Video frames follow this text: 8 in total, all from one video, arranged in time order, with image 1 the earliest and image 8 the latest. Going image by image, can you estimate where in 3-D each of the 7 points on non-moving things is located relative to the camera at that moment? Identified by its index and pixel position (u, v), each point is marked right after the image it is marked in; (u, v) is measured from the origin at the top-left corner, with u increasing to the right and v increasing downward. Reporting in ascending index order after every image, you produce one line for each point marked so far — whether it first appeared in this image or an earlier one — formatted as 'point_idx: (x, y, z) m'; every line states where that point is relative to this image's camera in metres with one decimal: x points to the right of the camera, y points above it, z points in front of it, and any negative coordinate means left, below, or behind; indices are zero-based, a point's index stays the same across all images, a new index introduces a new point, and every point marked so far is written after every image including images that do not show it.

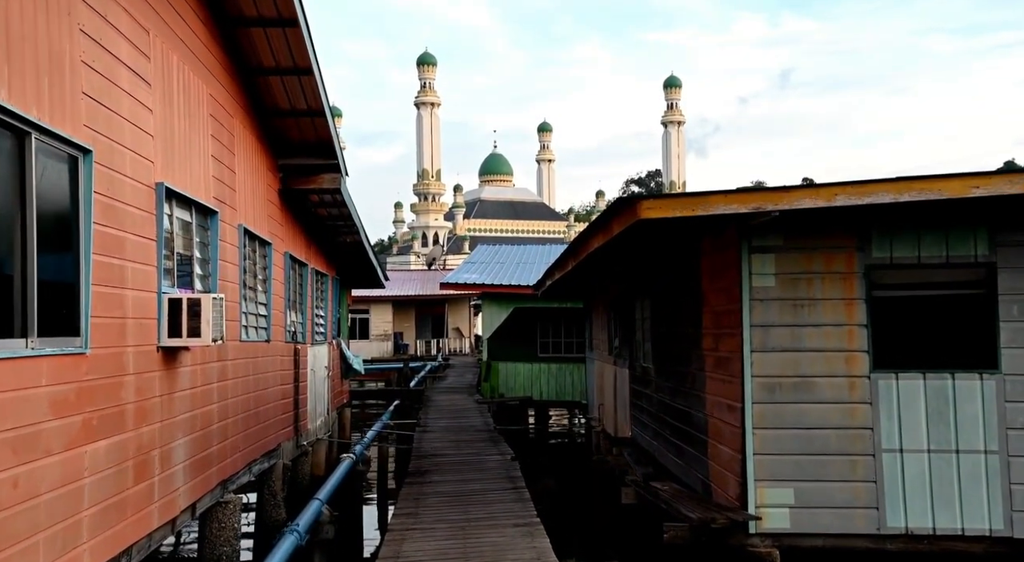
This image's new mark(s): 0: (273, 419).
0: (-2.3, -1.4, +8.2) m
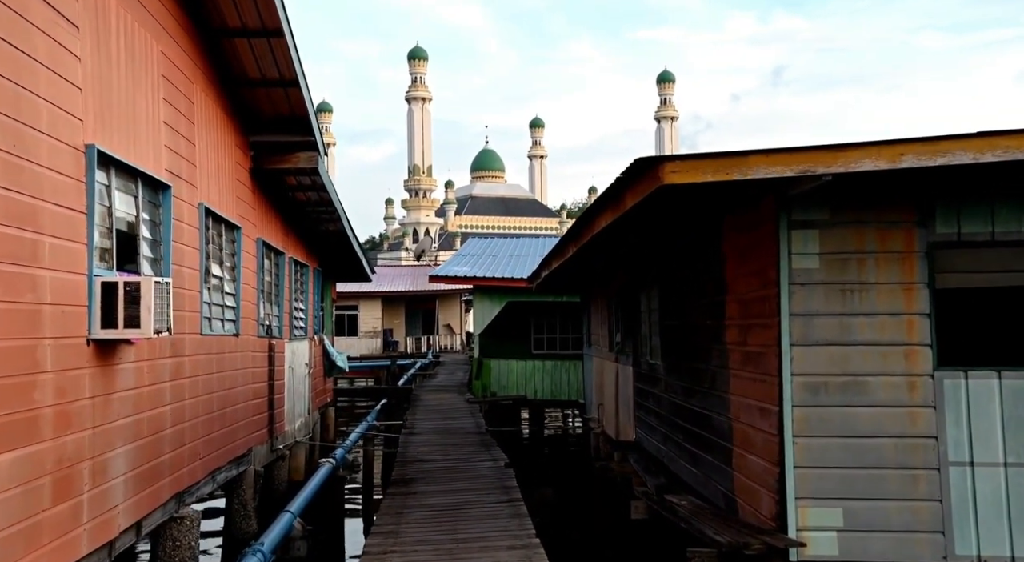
0: (-2.4, -1.2, +7.5) m
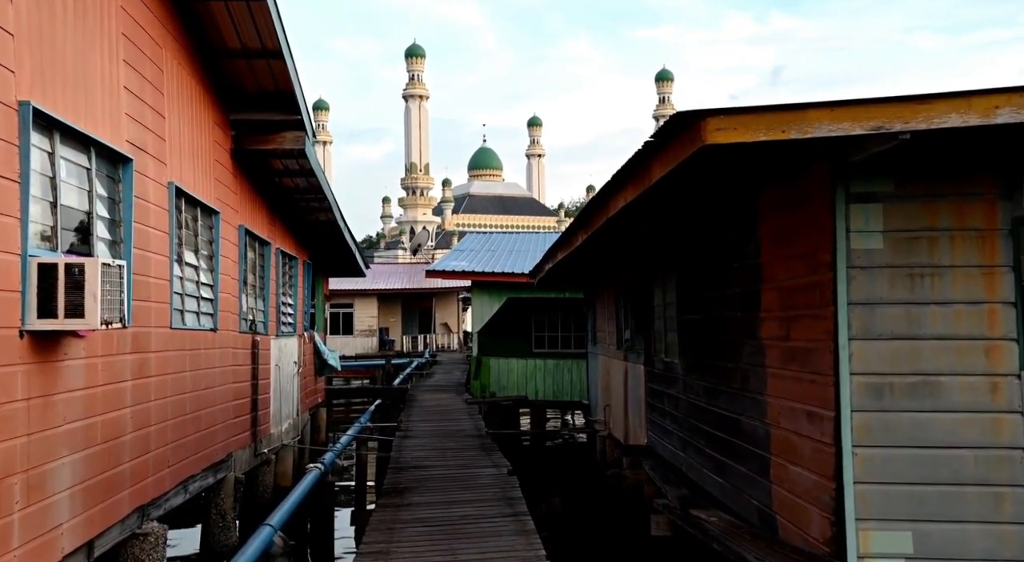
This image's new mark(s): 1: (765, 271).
0: (-2.3, -1.2, +6.9) m
1: (+1.3, +0.1, +4.4) m
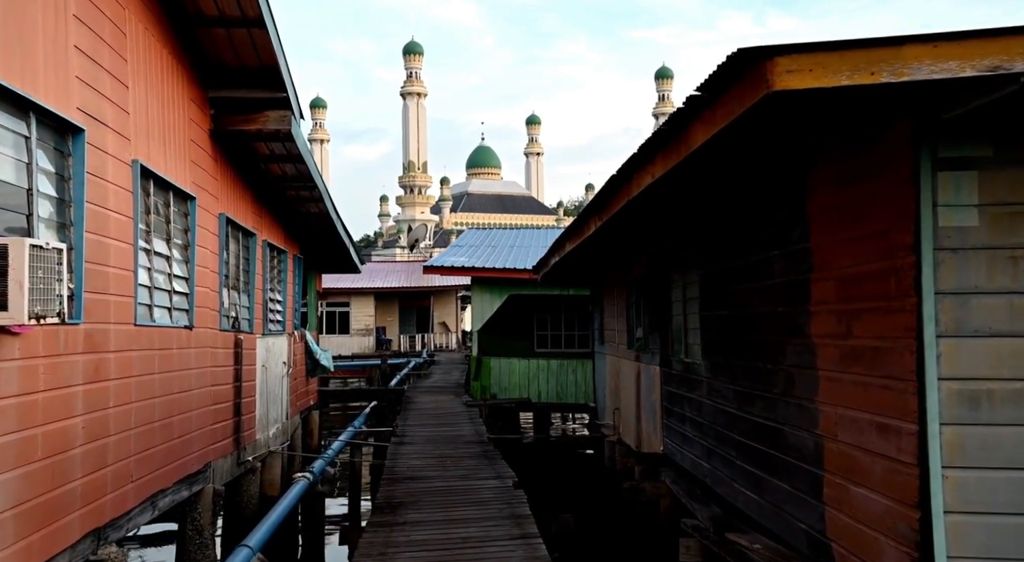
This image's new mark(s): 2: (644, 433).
0: (-2.3, -1.1, +6.2) m
1: (+1.4, +0.1, +3.8) m
2: (+1.3, -1.4, +7.9) m
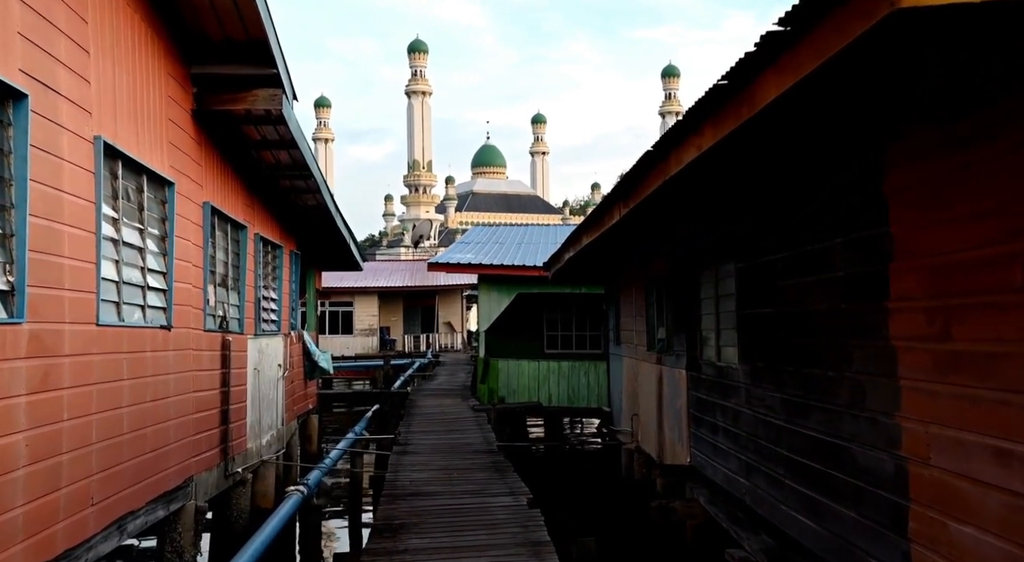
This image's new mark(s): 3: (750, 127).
0: (-2.2, -1.1, +5.6) m
1: (+1.5, +0.1, +3.2) m
2: (+1.4, -1.4, +7.3) m
3: (+0.8, +0.5, +3.0) m
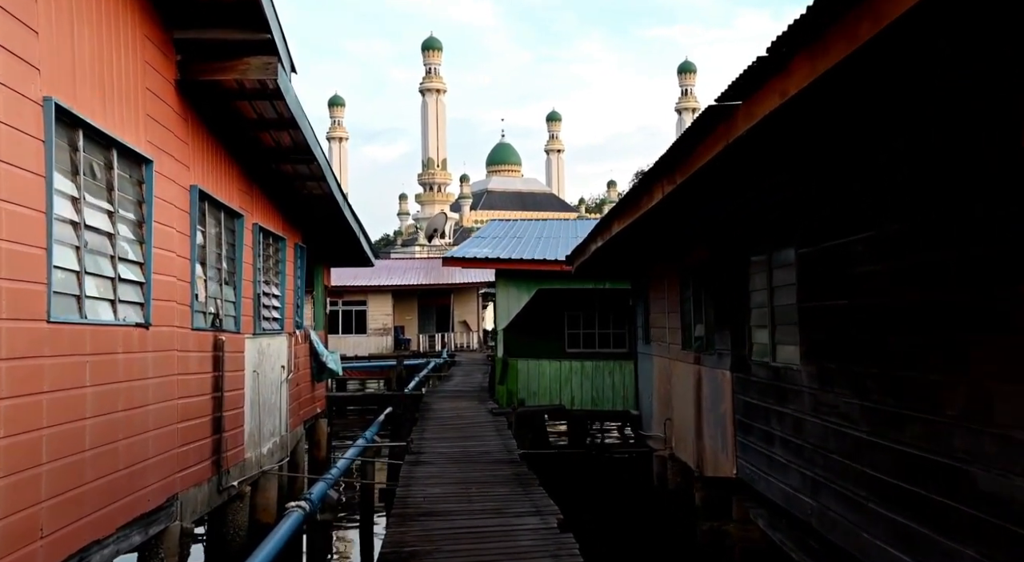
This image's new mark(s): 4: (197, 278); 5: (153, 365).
0: (-2.0, -1.0, +5.0) m
1: (+1.6, +0.2, +2.4) m
2: (+1.5, -1.3, +6.6) m
3: (+0.9, +0.6, +2.3) m
4: (-2.1, 0.0, +5.7) m
5: (-2.1, -0.5, +4.8) m
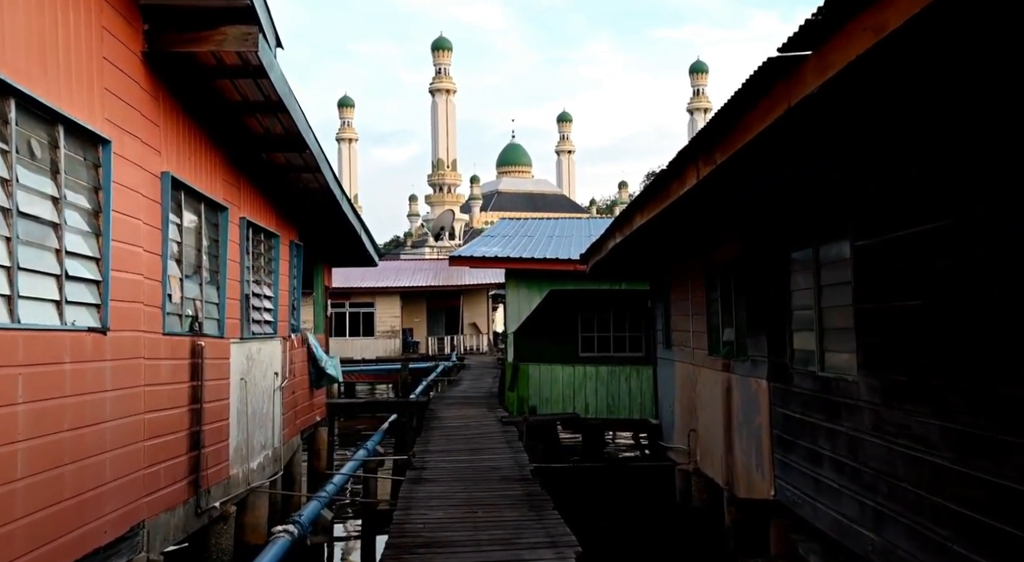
0: (-2.0, -1.0, +4.3) m
1: (+1.6, +0.2, +1.8) m
2: (+1.6, -1.3, +5.9) m
3: (+0.9, +0.6, +1.6) m
4: (-2.1, 0.0, +5.1) m
5: (-2.0, -0.5, +4.2) m
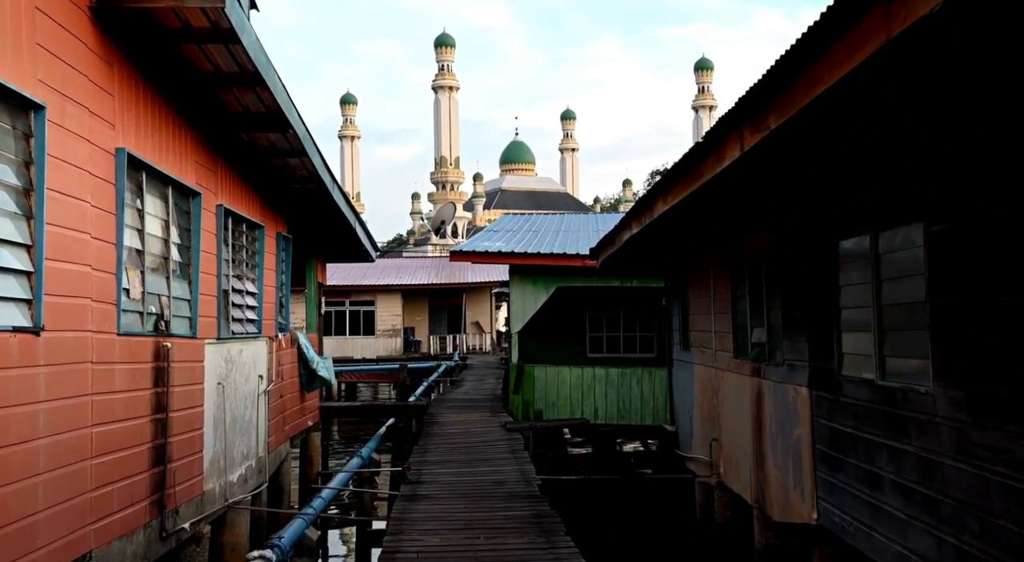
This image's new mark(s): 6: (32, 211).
0: (-2.0, -1.0, +3.7) m
1: (+1.6, +0.2, +1.1) m
2: (+1.7, -1.3, +5.3) m
3: (+1.0, +0.6, +1.0) m
4: (-2.0, +0.1, +4.5) m
5: (-2.0, -0.4, +3.6) m
6: (-2.0, +0.3, +3.5) m
